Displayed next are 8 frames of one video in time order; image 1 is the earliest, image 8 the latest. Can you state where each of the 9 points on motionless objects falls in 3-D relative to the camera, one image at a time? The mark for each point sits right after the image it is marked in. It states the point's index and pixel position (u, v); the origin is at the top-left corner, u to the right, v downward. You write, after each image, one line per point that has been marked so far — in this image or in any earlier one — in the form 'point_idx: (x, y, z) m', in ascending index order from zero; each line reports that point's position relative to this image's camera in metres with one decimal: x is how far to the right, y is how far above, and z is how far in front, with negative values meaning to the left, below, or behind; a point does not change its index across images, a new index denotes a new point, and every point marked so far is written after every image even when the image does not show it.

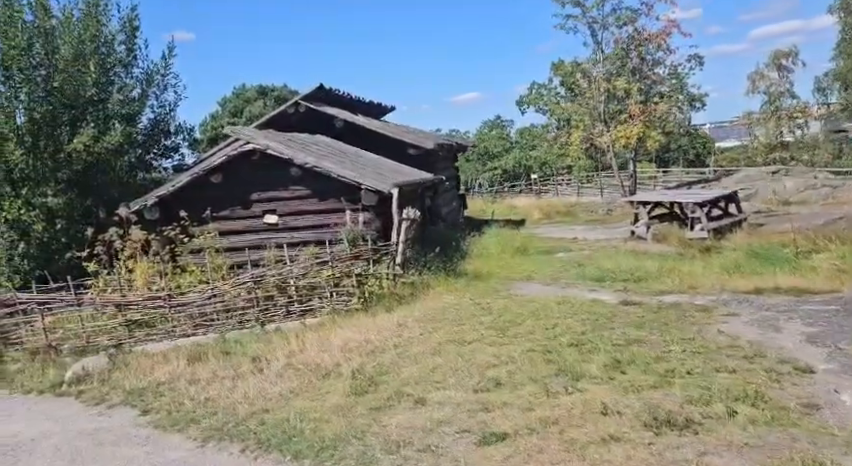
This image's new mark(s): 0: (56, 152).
0: (-10.6, +2.3, +20.5) m
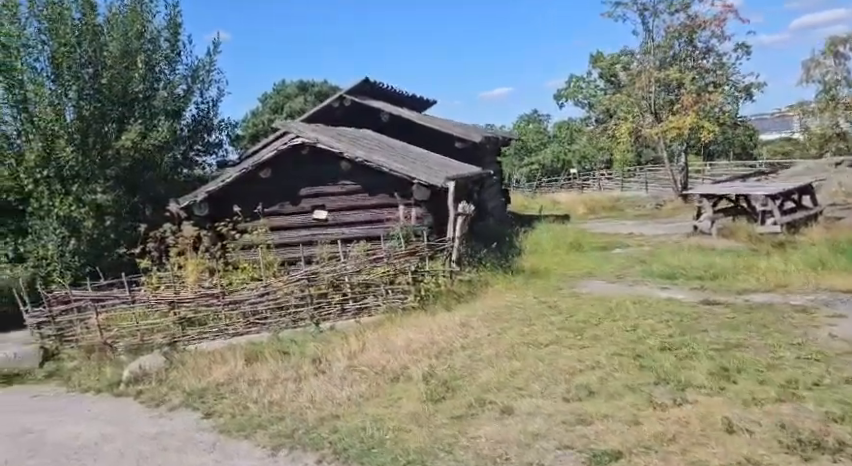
0: (-9.2, +2.4, +20.5) m
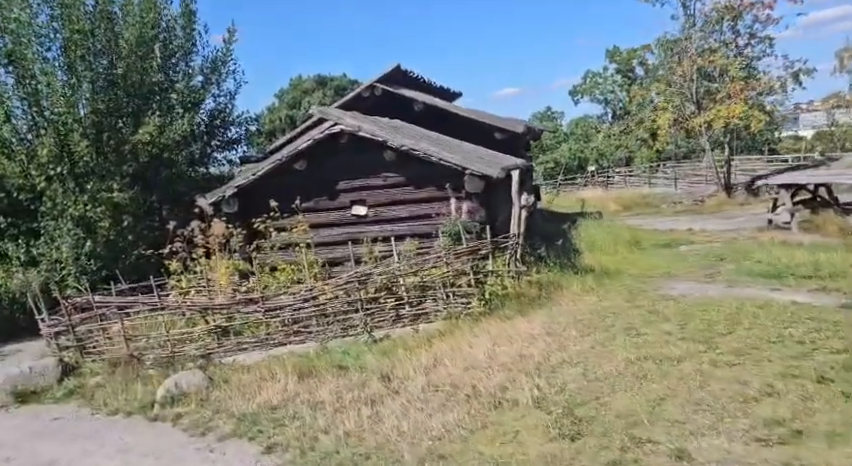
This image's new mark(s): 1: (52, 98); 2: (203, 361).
0: (-8.3, +2.4, +19.3) m
1: (-9.2, +3.3, +17.3) m
2: (-3.0, -1.8, +9.8) m
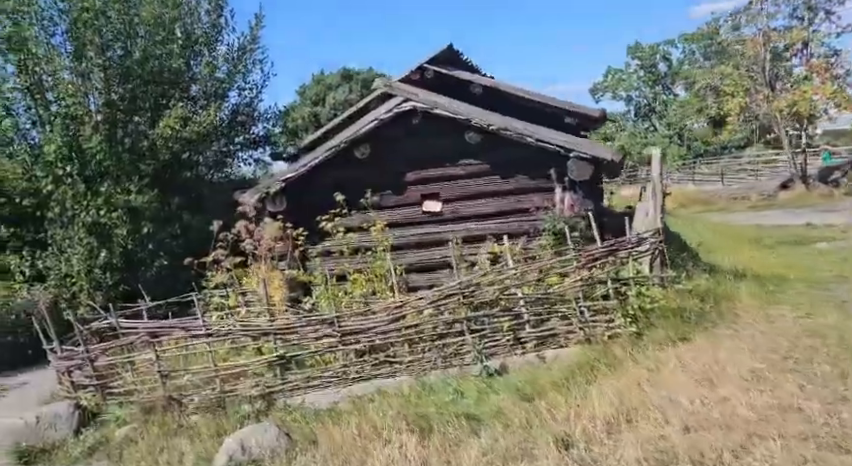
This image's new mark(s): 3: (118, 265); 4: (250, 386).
0: (-6.9, +2.2, +17.1) m
1: (-7.8, +3.1, +15.1) m
2: (-1.6, -1.9, +7.5) m
3: (-6.8, -0.7, +15.7) m
4: (-1.9, -1.7, +7.8) m
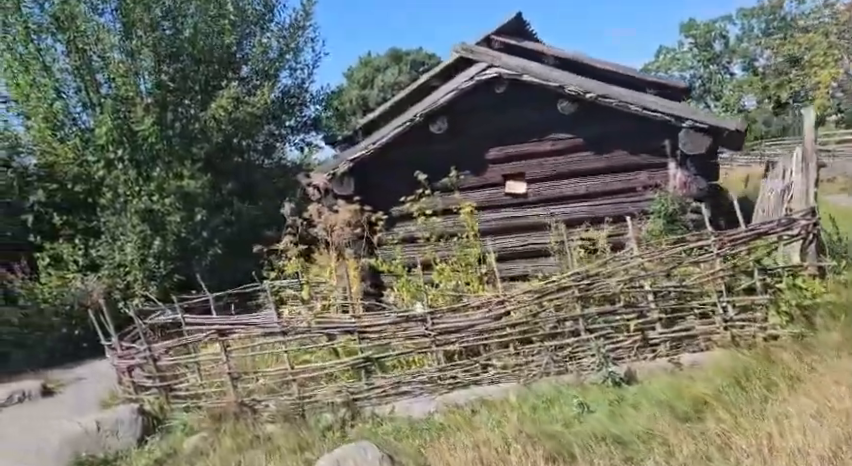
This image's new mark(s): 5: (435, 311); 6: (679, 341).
0: (-5.4, +2.5, +16.3) m
1: (-6.4, +3.4, +14.4) m
2: (-0.6, -1.7, +6.5) m
3: (-5.4, -0.4, +15.0) m
4: (-0.9, -1.5, +6.9) m
5: (+0.1, -0.8, +6.8) m
6: (+2.3, -0.9, +6.4) m
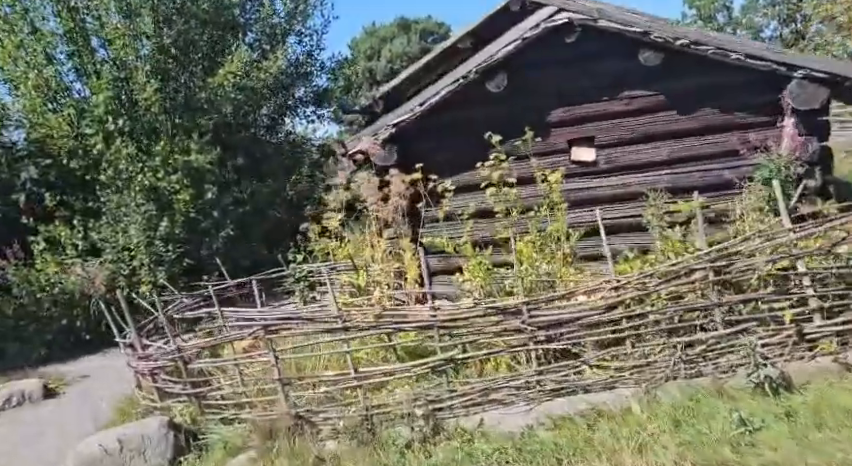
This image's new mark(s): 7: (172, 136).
0: (-4.8, +2.9, +14.9) m
1: (-5.8, +3.7, +12.9) m
2: (+0.1, -1.5, +5.3) m
3: (-4.7, -0.1, +13.7) m
4: (-0.1, -1.3, +5.6) m
5: (+0.9, -0.5, +5.6) m
6: (+3.0, -0.7, +5.2) m
7: (-5.0, +1.9, +14.0) m
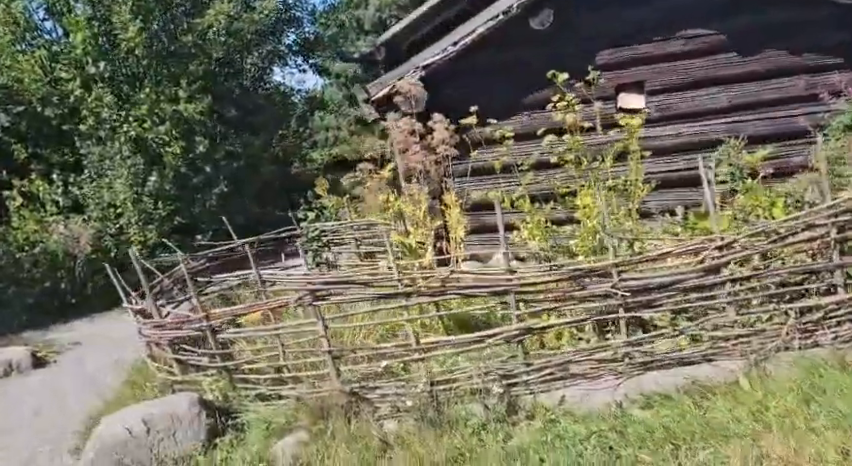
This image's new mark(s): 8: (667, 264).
0: (-4.7, +3.8, +13.7) m
1: (-5.6, +4.5, +11.7) m
2: (+0.6, -1.2, +4.7) m
3: (-4.6, +0.7, +12.7) m
4: (+0.4, -1.0, +4.9) m
5: (+1.4, -0.2, +4.9) m
6: (+3.5, -0.4, +4.7) m
7: (-4.9, +2.7, +12.9) m
8: (+1.7, -0.2, +4.9) m
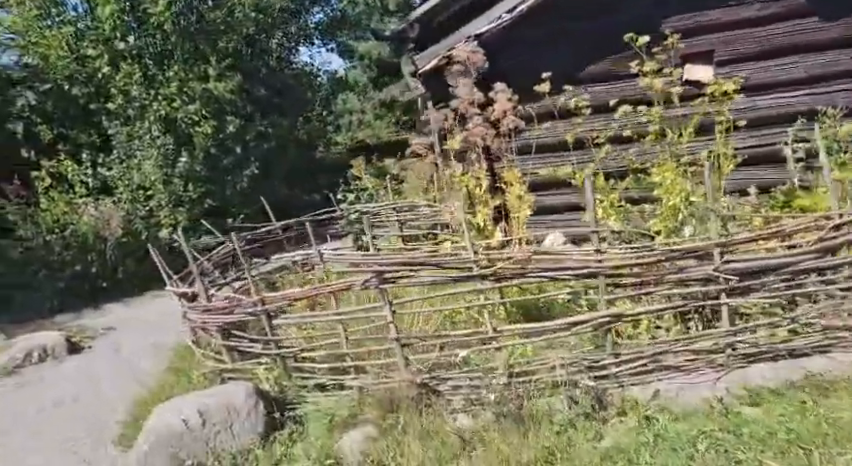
0: (-4.0, +4.1, +13.3) m
1: (-4.9, +4.8, +11.3) m
2: (+1.1, -1.0, +4.2) m
3: (-3.9, +1.1, +12.3) m
4: (+0.9, -0.8, +4.5) m
5: (+1.9, -0.1, +4.4) m
6: (+4.0, -0.3, +4.1) m
7: (-4.2, +3.0, +12.5) m
8: (+2.2, 0.0, +4.4) m
